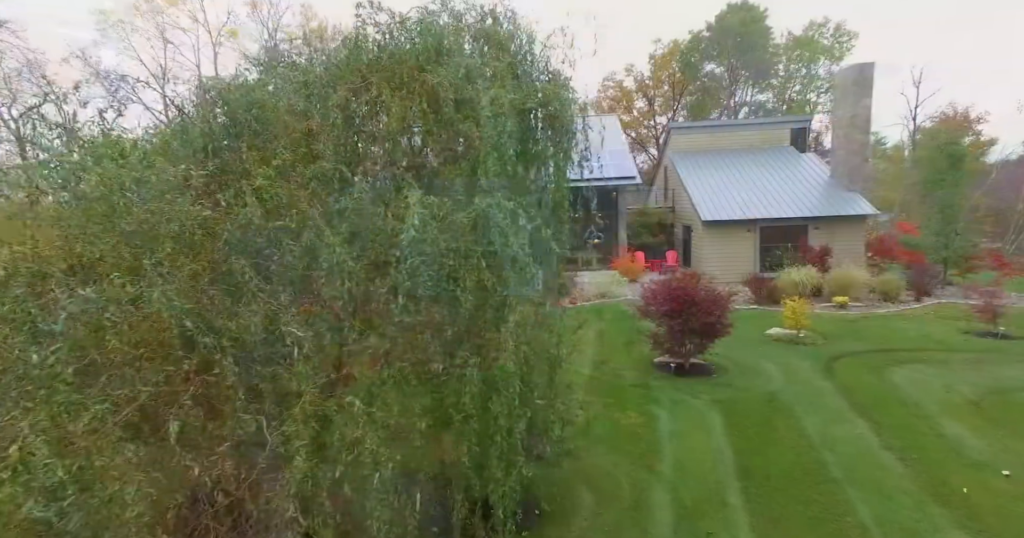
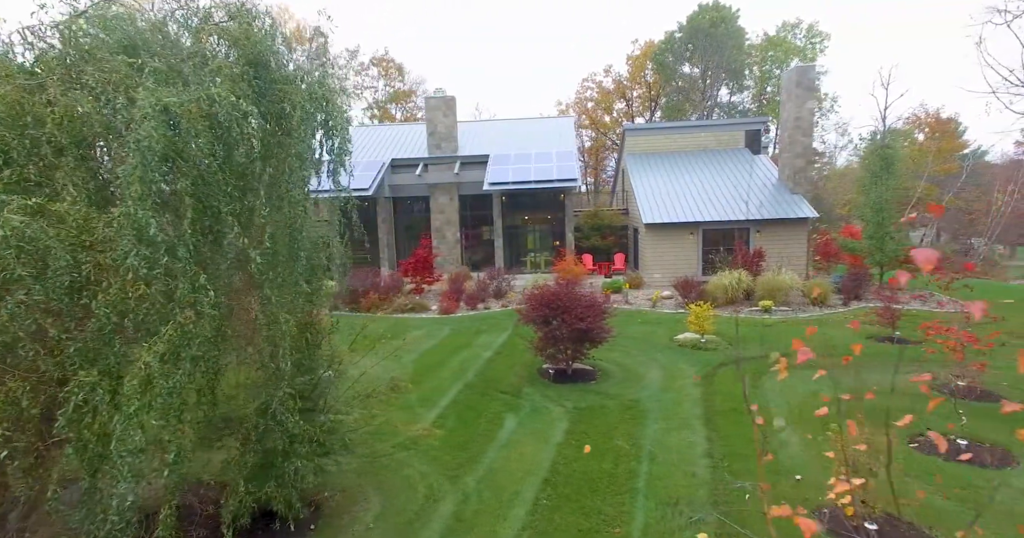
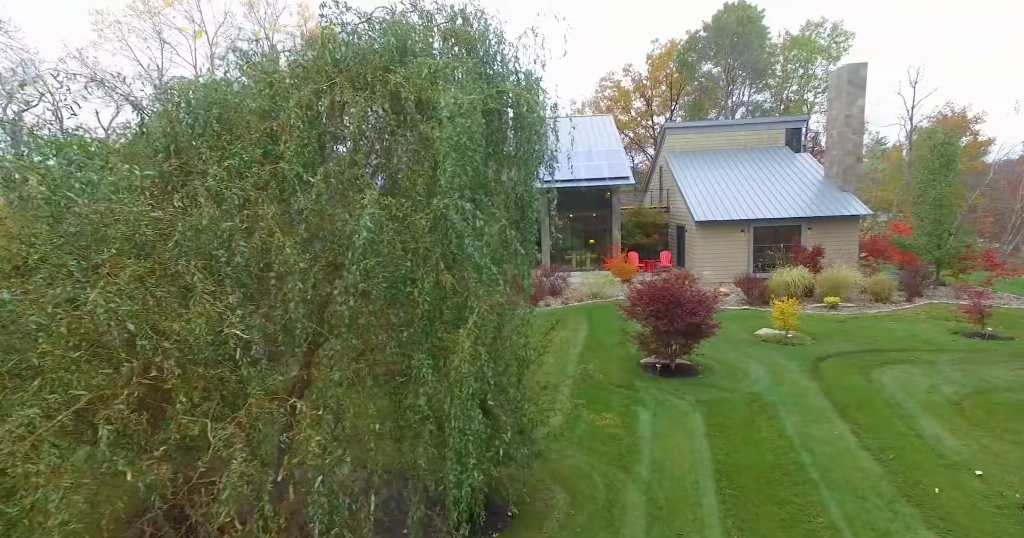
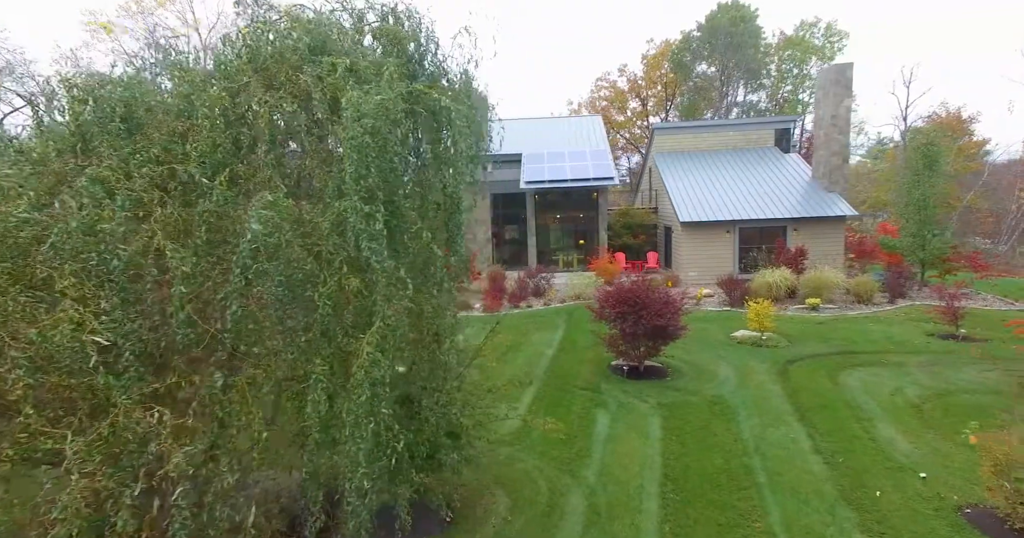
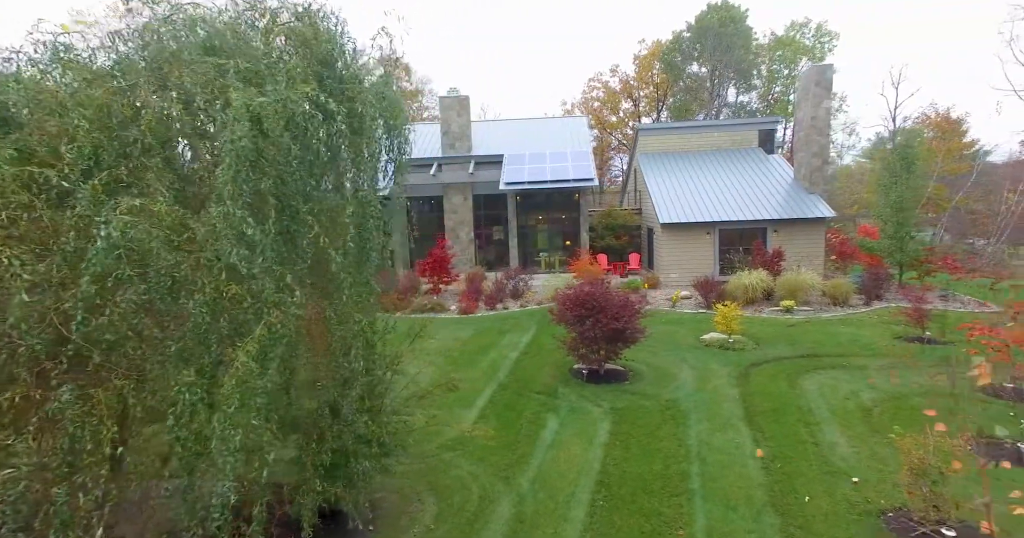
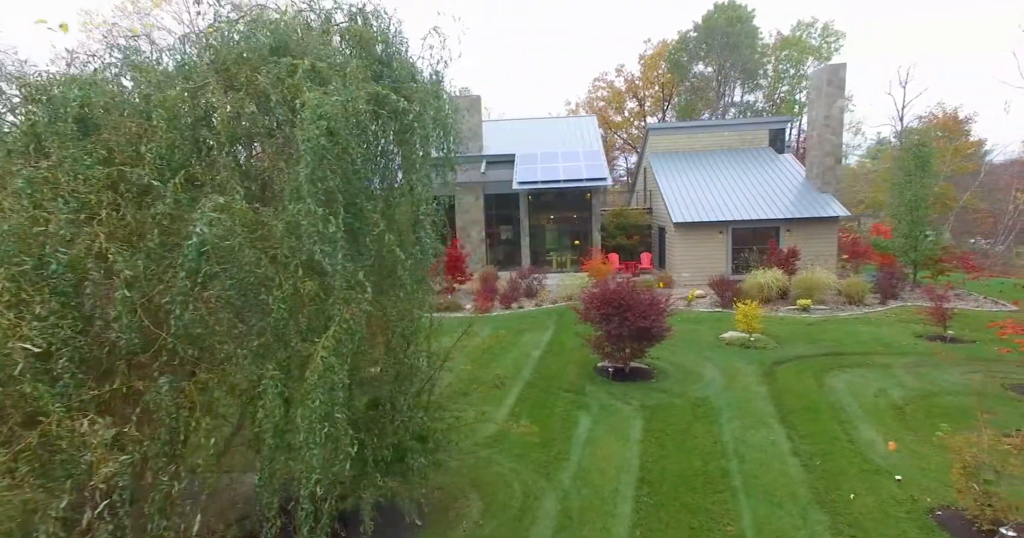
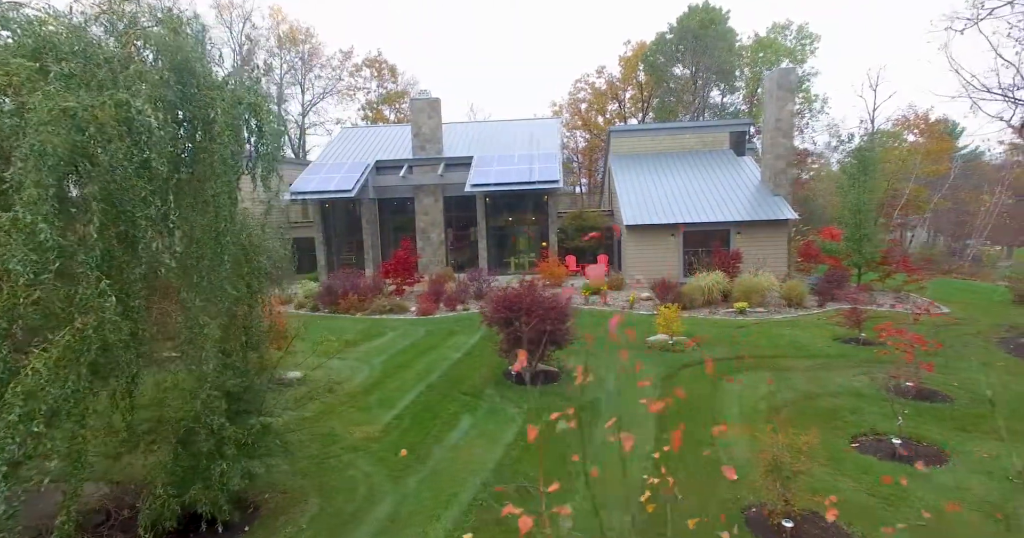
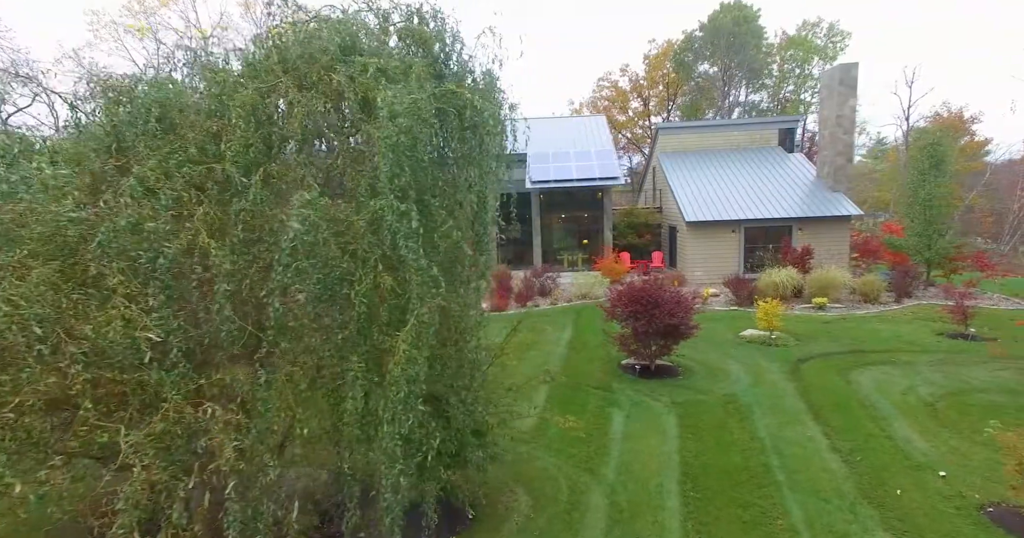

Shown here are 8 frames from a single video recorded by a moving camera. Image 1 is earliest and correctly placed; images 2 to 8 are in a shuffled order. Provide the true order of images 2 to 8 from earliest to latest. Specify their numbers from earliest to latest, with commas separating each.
3, 8, 4, 6, 5, 2, 7
